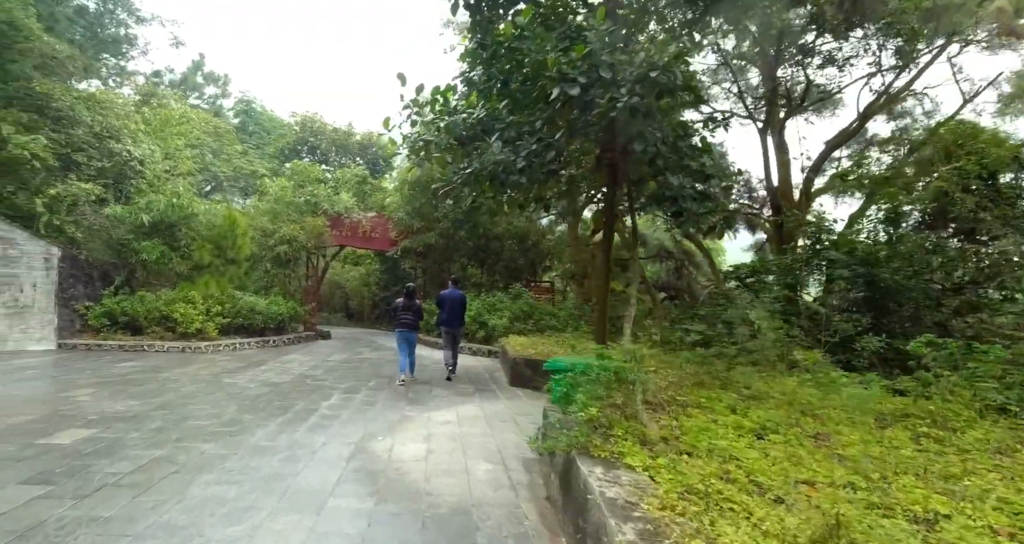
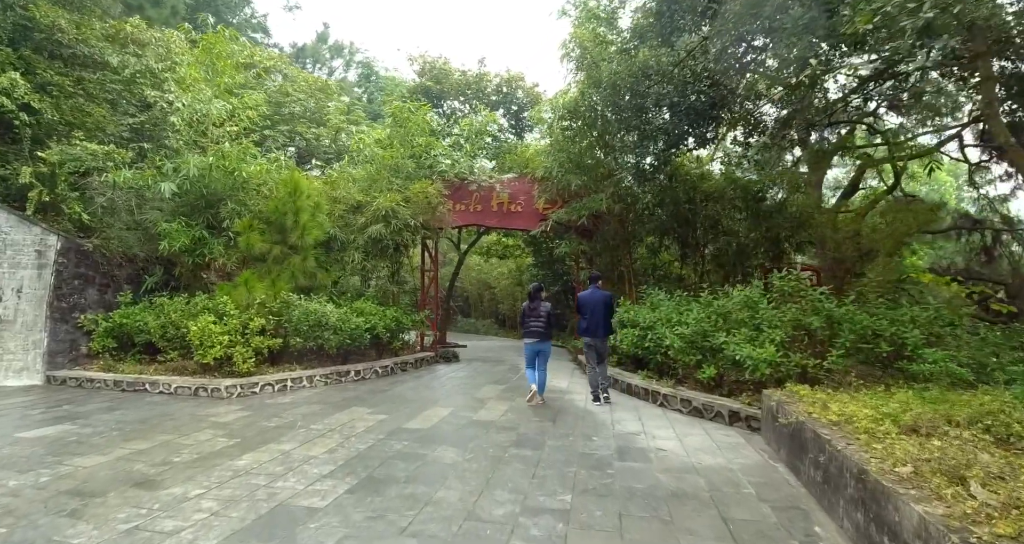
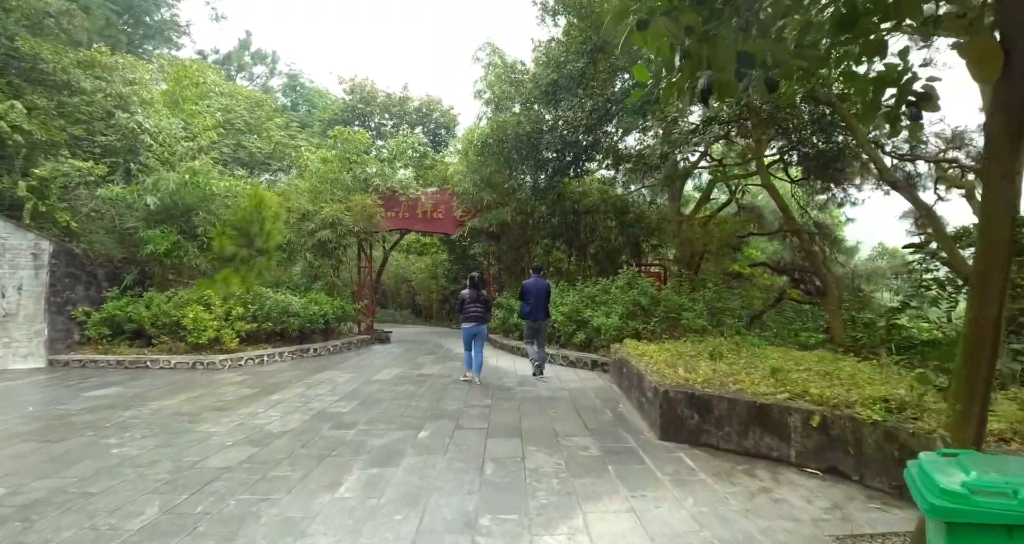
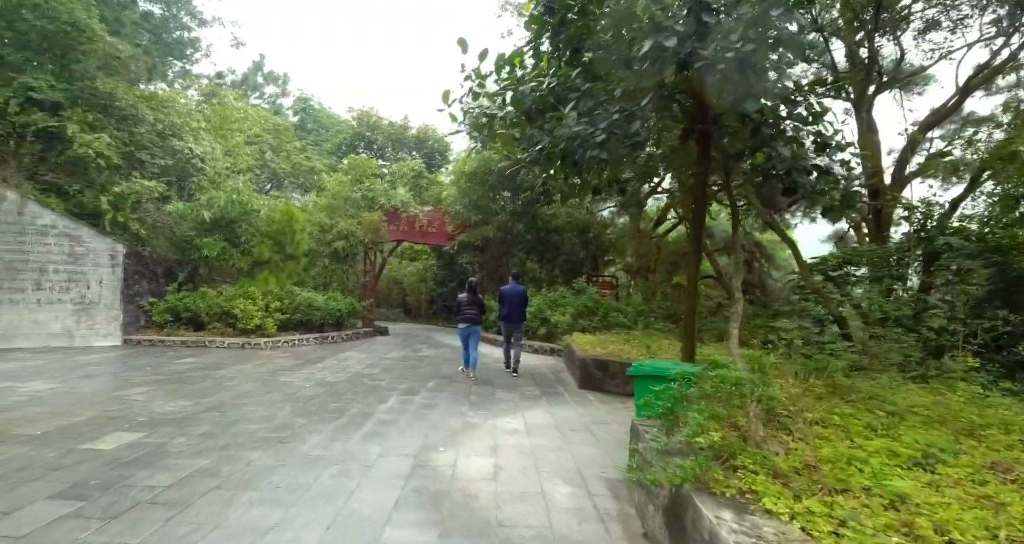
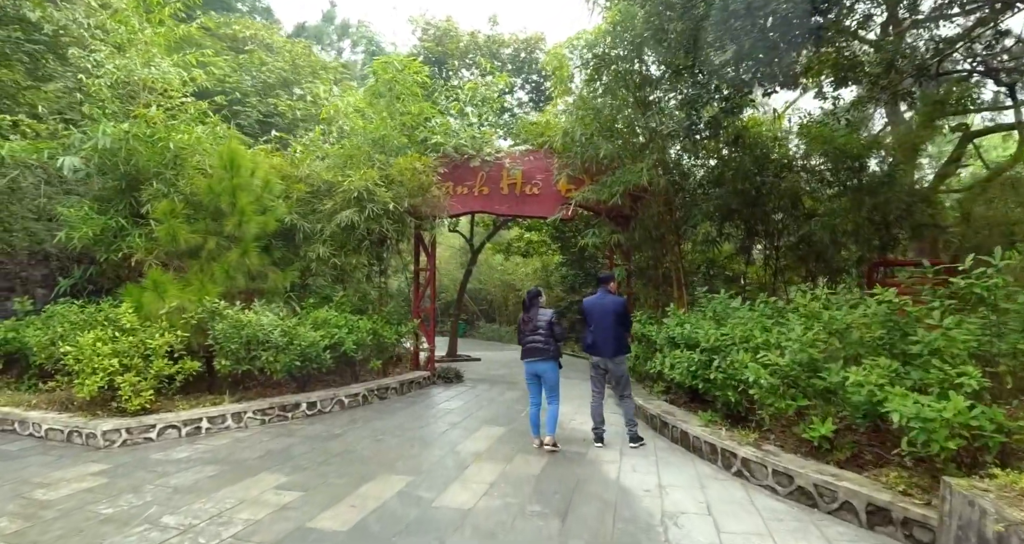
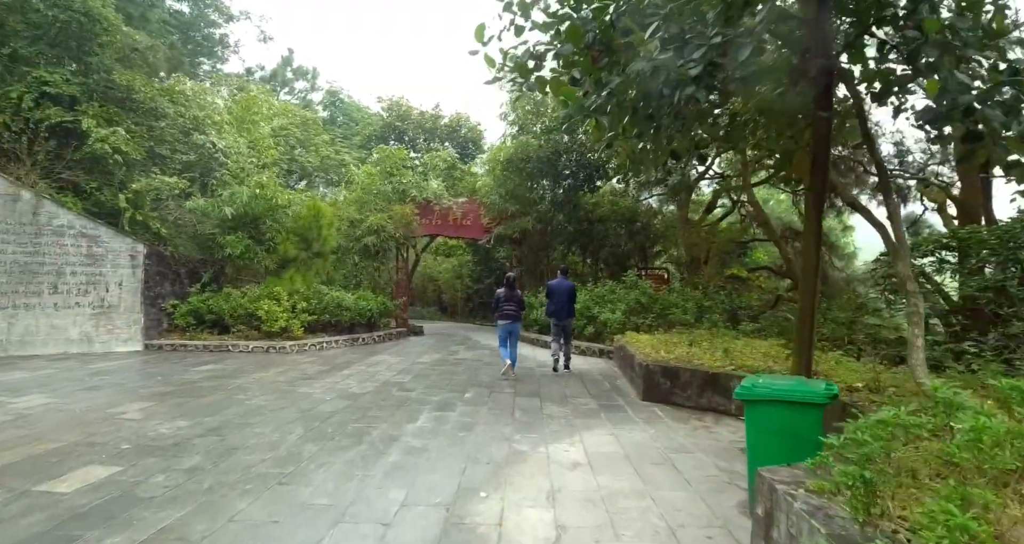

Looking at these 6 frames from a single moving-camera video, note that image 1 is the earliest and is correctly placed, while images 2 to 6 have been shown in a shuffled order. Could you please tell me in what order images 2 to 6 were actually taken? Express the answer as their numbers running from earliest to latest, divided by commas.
4, 6, 3, 2, 5
